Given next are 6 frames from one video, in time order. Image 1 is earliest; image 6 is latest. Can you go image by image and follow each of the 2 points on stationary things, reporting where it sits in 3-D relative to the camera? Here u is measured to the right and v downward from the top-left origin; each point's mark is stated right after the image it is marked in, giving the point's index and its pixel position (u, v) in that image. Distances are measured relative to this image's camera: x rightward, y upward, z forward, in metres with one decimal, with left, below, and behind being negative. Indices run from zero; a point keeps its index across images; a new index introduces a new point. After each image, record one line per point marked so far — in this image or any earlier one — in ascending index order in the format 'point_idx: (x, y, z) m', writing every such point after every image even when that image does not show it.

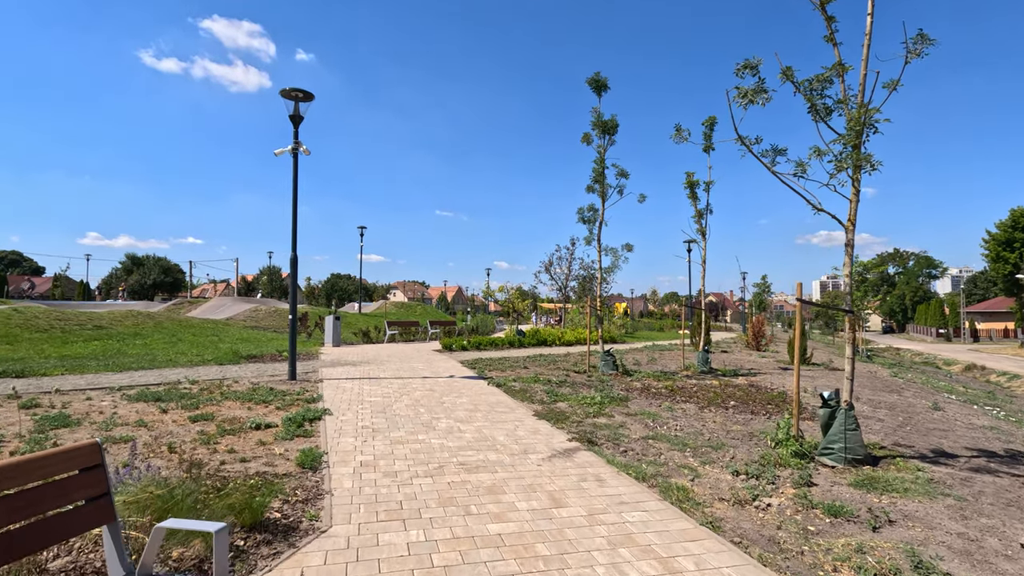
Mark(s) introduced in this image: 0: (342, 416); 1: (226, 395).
0: (-2.3, -1.7, +6.8) m
1: (-4.5, -1.7, +8.0) m
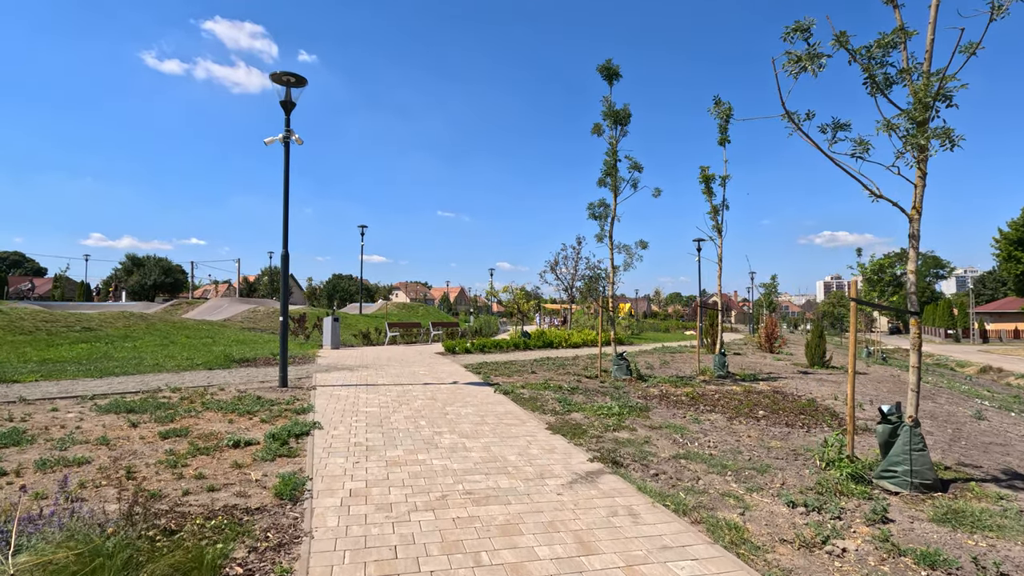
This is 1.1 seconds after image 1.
0: (-2.2, -1.7, +6.1) m
1: (-4.4, -1.7, +7.3) m
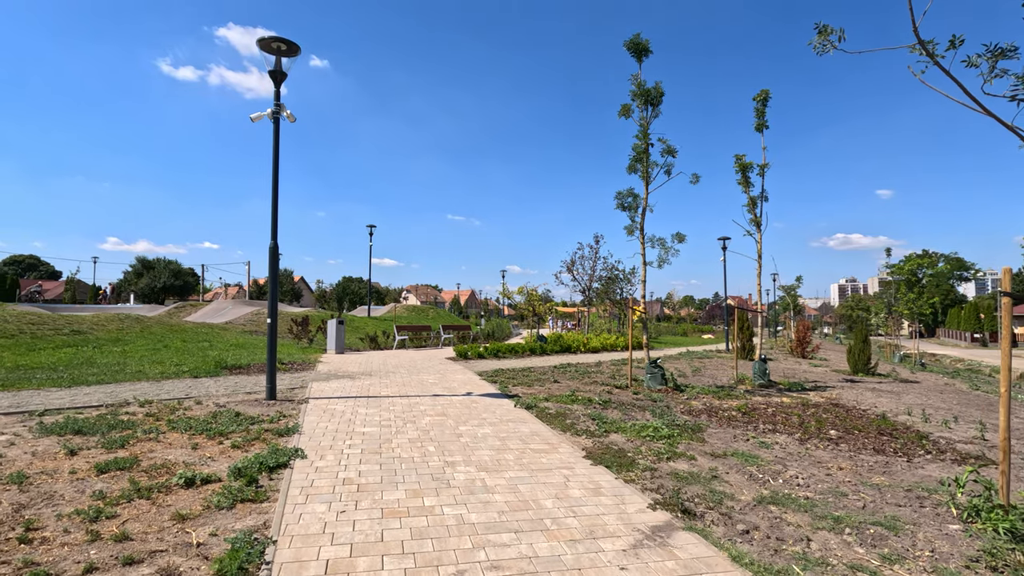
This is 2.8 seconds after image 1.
0: (-1.9, -1.7, +4.9) m
1: (-4.0, -1.6, +6.1) m
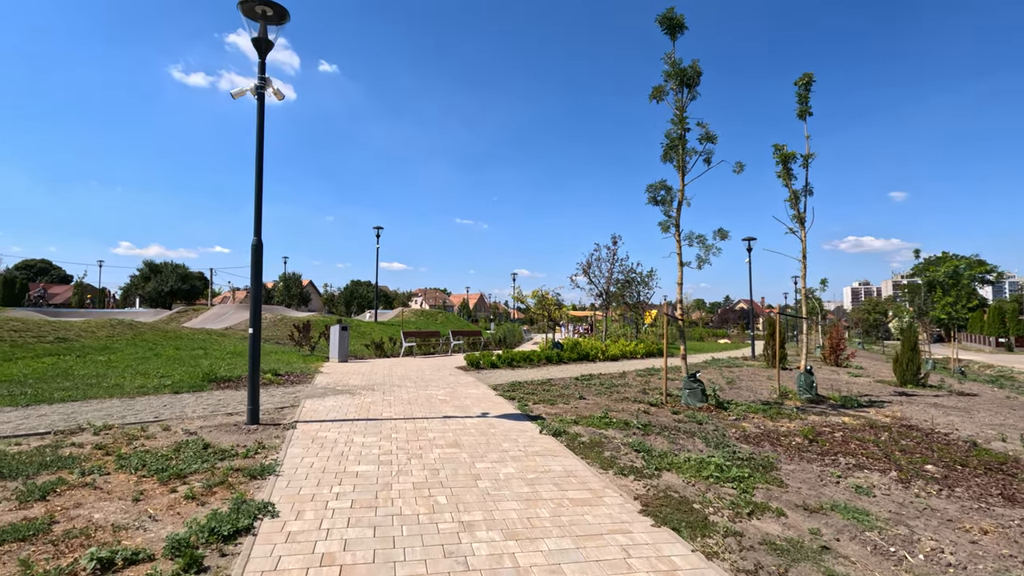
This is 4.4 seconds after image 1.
0: (-1.6, -1.7, +3.7) m
1: (-3.7, -1.7, +4.9) m
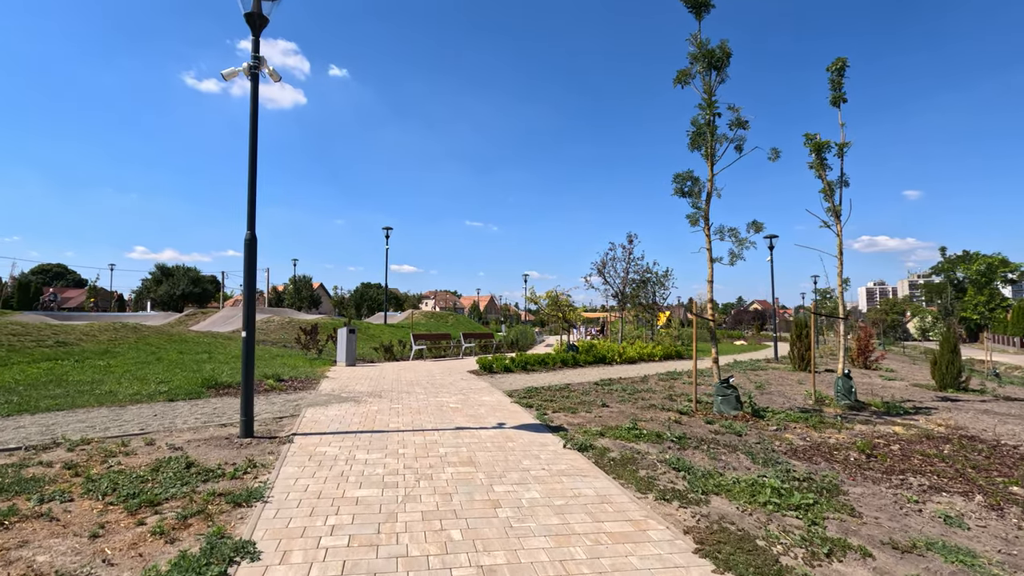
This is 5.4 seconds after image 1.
0: (-1.4, -1.7, +3.0) m
1: (-3.5, -1.7, +4.3) m
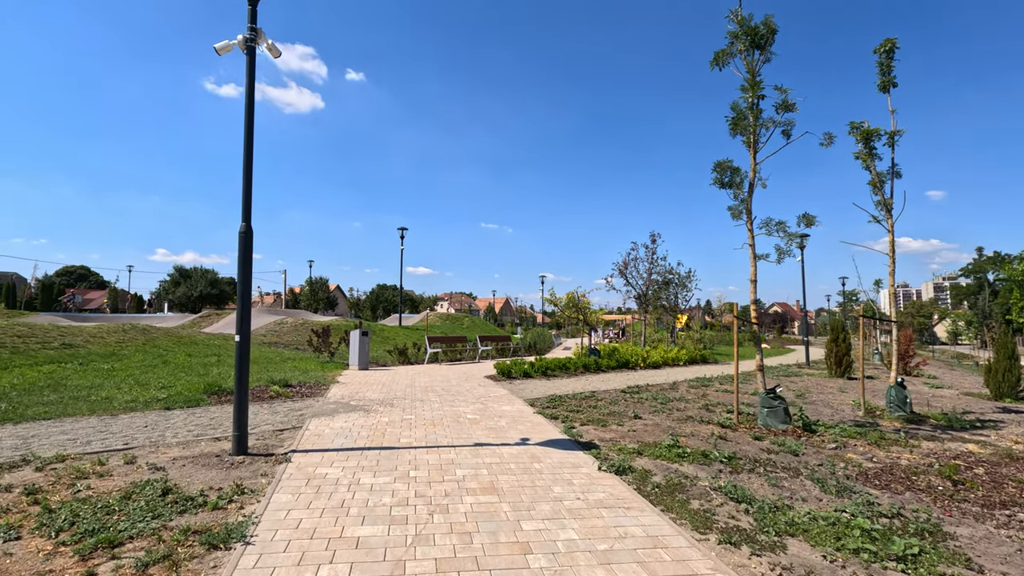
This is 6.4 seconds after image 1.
0: (-1.2, -1.6, +2.3) m
1: (-3.3, -1.6, +3.7) m
